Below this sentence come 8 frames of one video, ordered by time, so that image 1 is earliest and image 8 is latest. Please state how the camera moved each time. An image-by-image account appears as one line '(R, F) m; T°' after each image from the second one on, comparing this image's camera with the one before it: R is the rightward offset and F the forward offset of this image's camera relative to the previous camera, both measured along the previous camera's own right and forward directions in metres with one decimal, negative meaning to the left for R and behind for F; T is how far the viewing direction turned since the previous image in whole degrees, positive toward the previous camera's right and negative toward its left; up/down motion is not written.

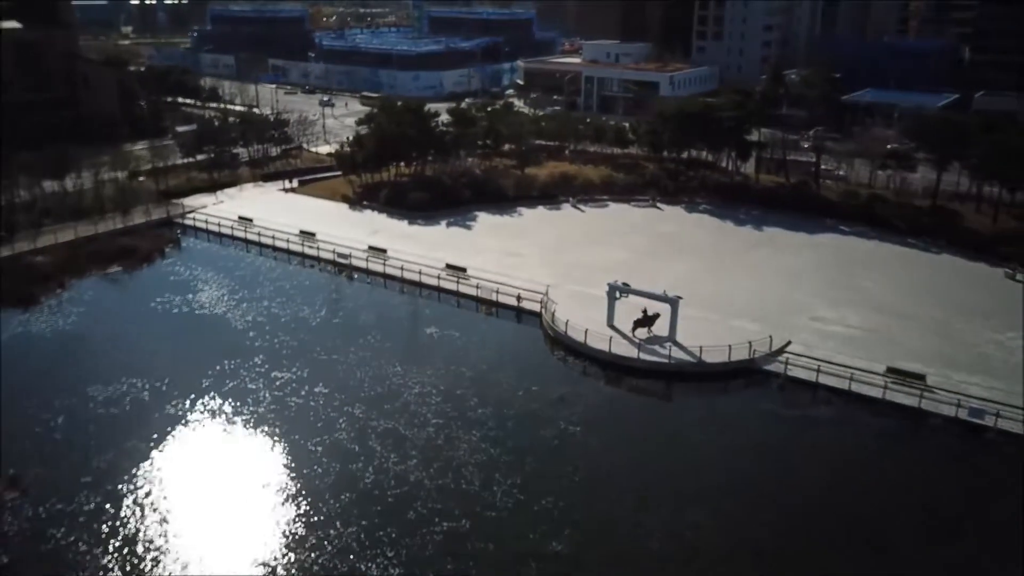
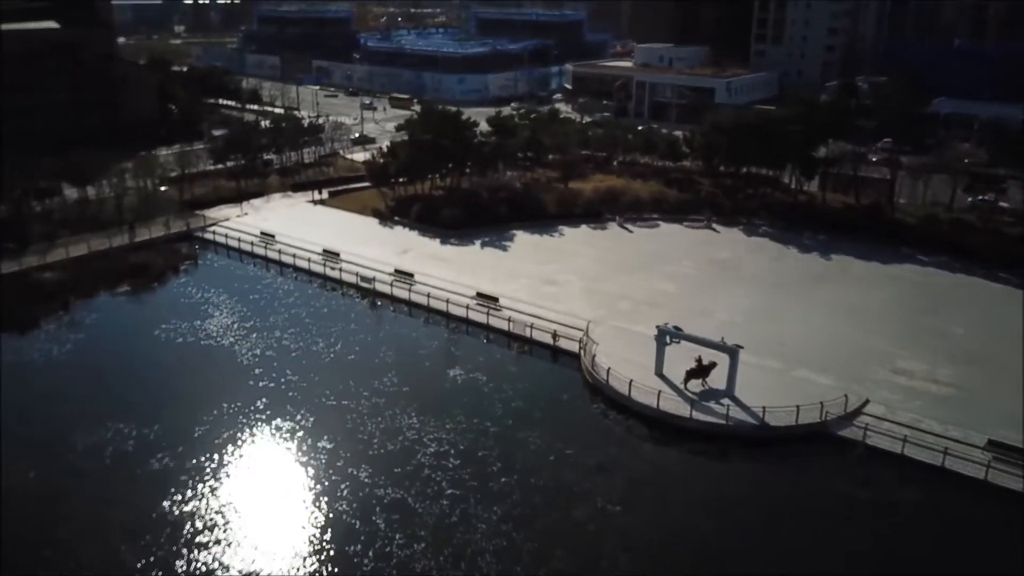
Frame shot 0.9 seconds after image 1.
(+0.1, +0.7) m; -3°
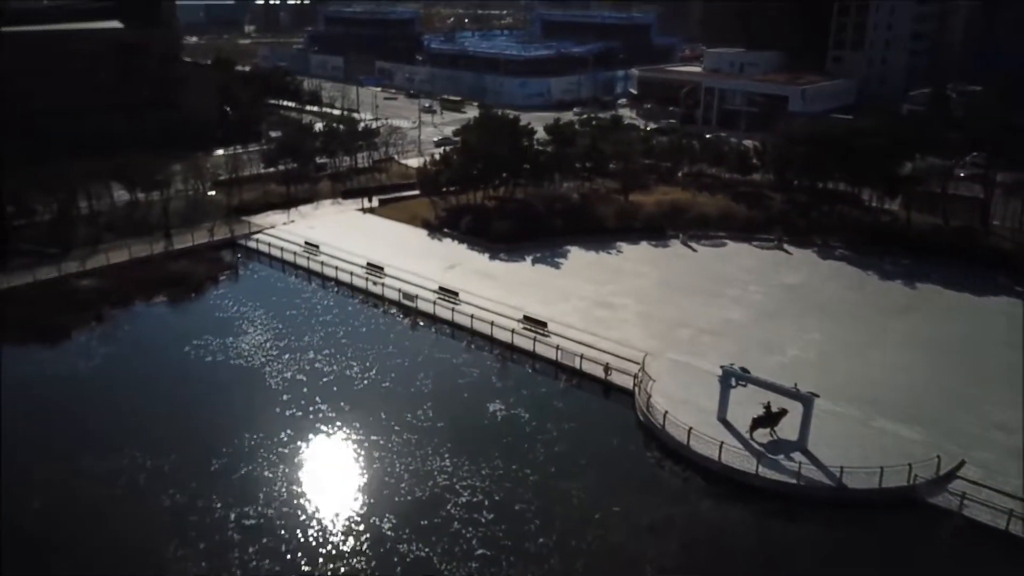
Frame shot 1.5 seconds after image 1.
(+0.1, +0.5) m; -4°
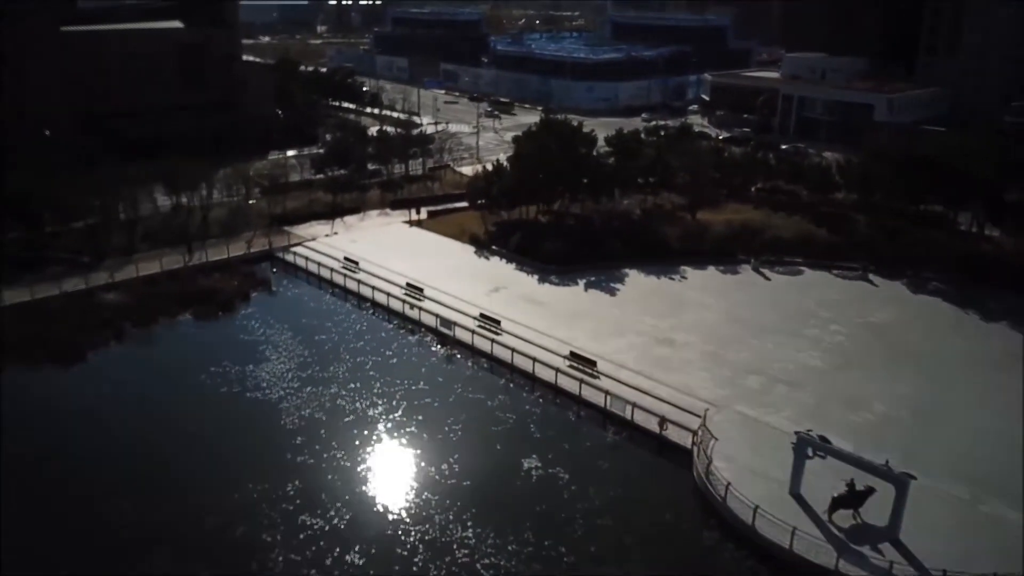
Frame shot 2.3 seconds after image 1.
(+0.1, +0.6) m; -5°
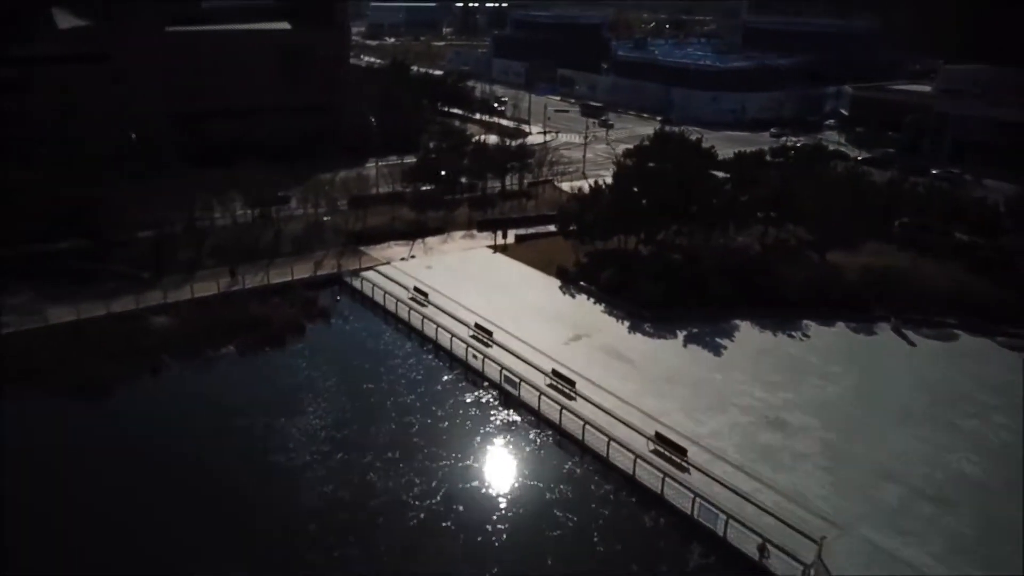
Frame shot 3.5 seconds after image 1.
(+0.2, +0.9) m; -8°
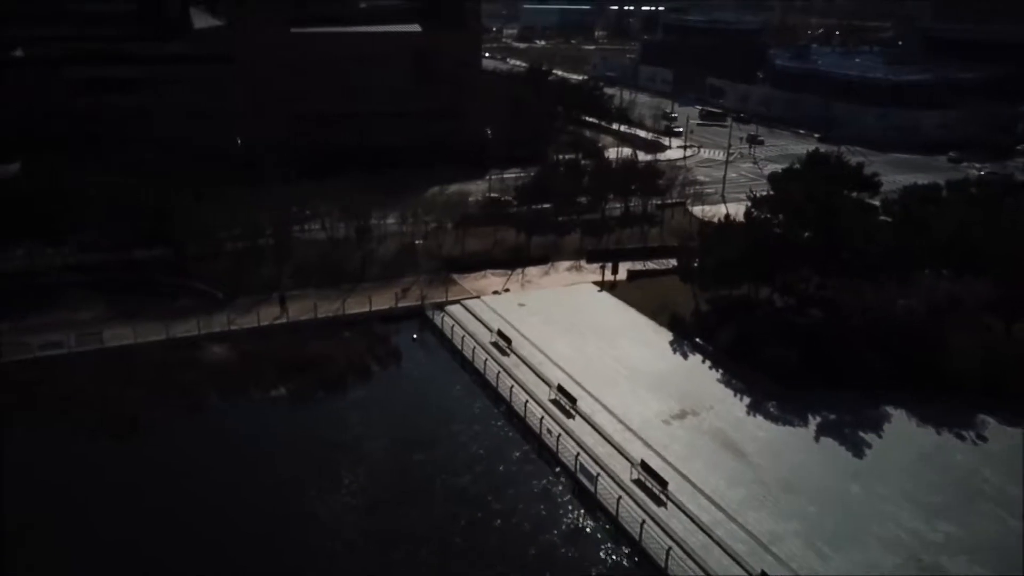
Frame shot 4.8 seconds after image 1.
(+0.3, +0.9) m; -10°
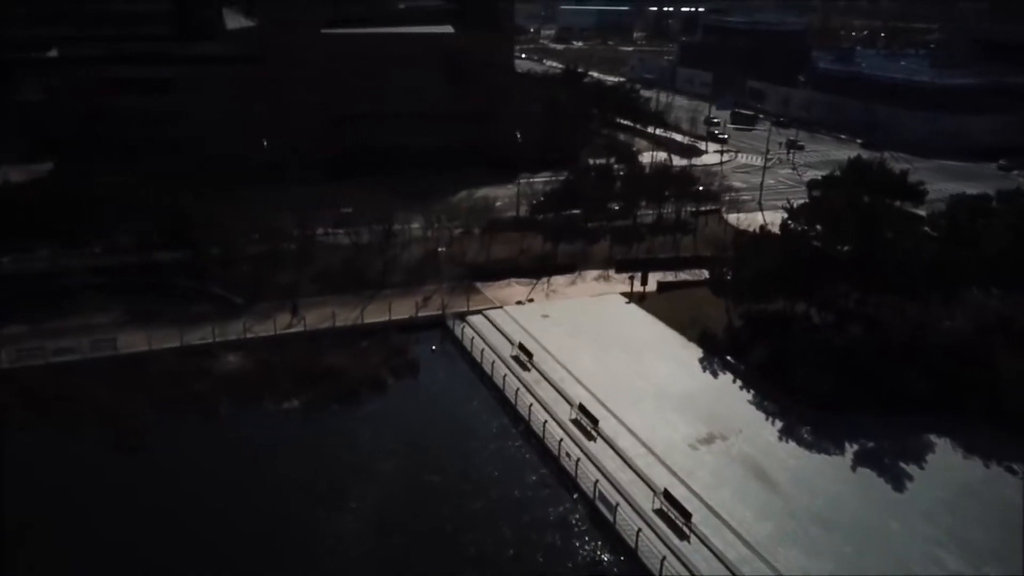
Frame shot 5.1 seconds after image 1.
(+0.1, +0.2) m; -2°
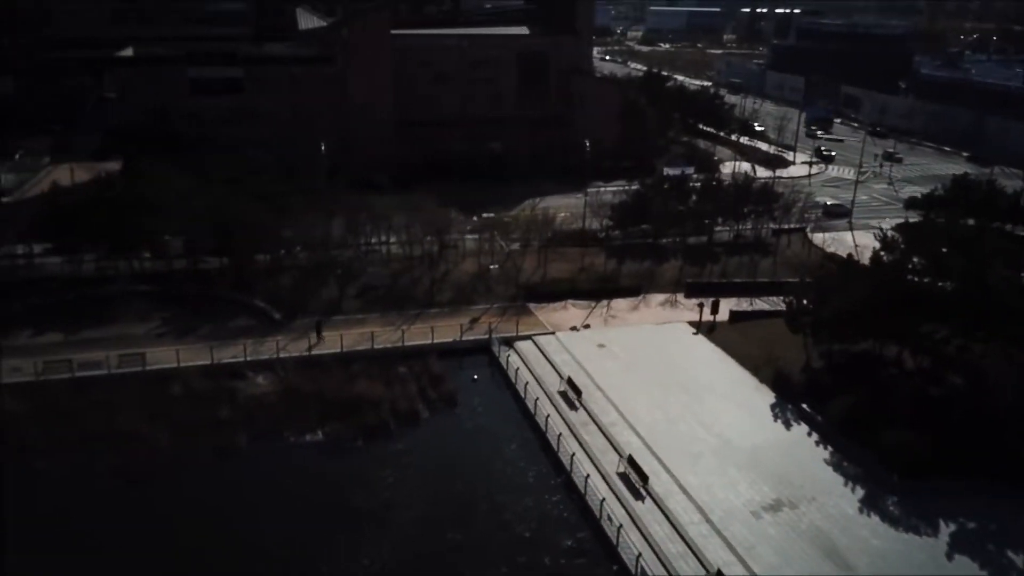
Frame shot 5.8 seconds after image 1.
(+0.2, +0.5) m; -6°
